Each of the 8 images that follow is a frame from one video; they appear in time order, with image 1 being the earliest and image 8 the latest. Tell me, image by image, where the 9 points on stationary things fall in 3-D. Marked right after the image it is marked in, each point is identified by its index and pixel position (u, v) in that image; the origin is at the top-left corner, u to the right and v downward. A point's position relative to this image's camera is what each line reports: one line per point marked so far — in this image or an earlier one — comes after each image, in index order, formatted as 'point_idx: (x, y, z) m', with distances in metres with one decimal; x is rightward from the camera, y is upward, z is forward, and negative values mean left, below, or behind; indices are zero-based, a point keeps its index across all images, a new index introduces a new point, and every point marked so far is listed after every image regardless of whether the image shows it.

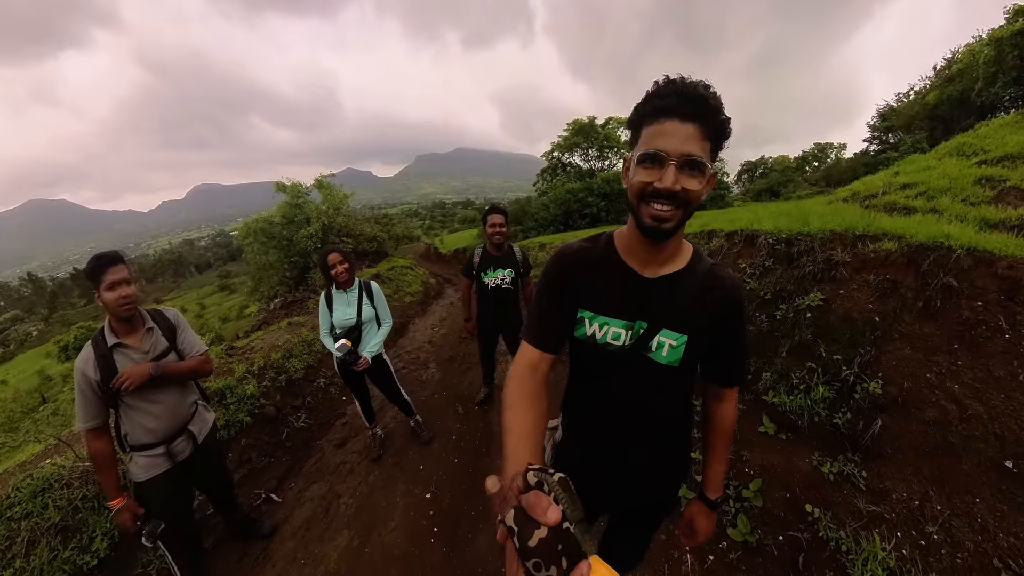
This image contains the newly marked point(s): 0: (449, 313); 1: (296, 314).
0: (-1.1, -0.6, +8.3) m
1: (-3.3, -0.5, +7.1) m
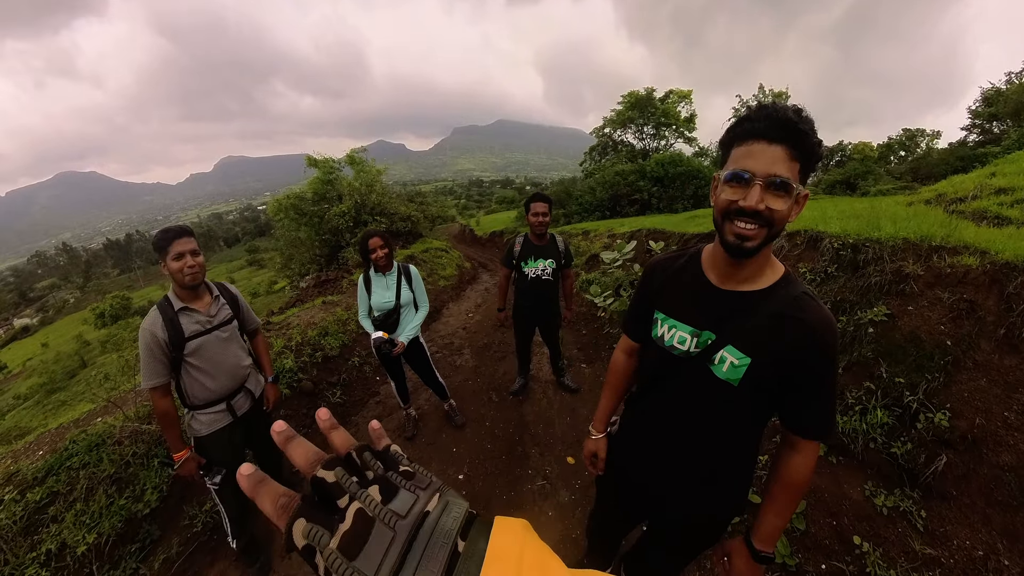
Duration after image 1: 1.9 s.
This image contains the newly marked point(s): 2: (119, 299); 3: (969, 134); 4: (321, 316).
0: (-0.4, -0.3, +8.3) m
1: (-2.7, -0.1, +7.3) m
2: (-15.7, -1.1, +19.5) m
3: (+14.4, +4.7, +15.8) m
4: (-2.3, -0.4, +6.1) m
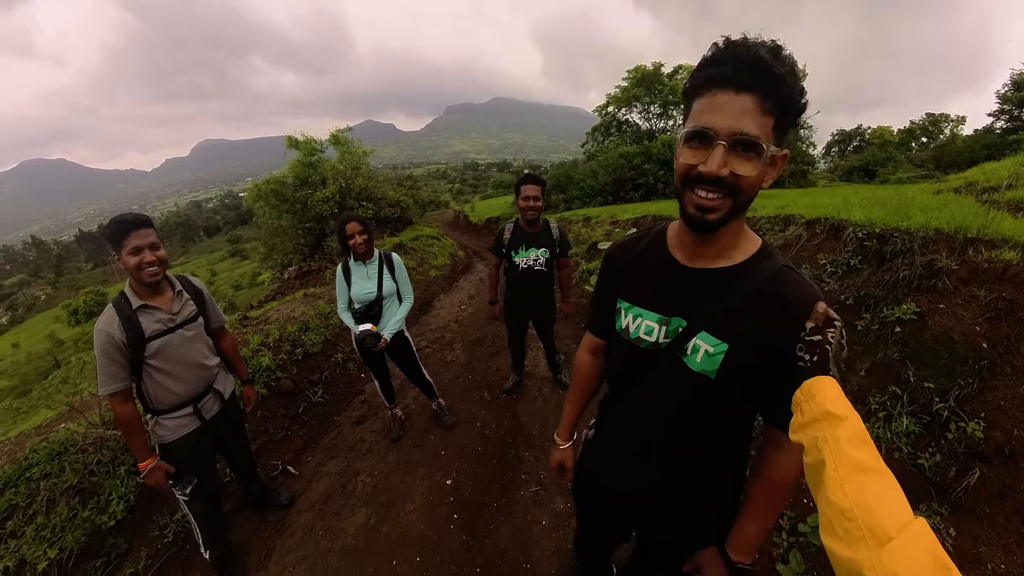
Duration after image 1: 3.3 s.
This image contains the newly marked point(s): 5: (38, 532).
0: (-0.5, -0.1, +8.0) m
1: (-2.7, 0.0, +7.0) m
2: (-15.8, -0.5, +19.2) m
3: (+14.4, +5.1, +15.3) m
4: (-2.4, -0.3, +5.8) m
5: (-3.4, -1.8, +3.7) m
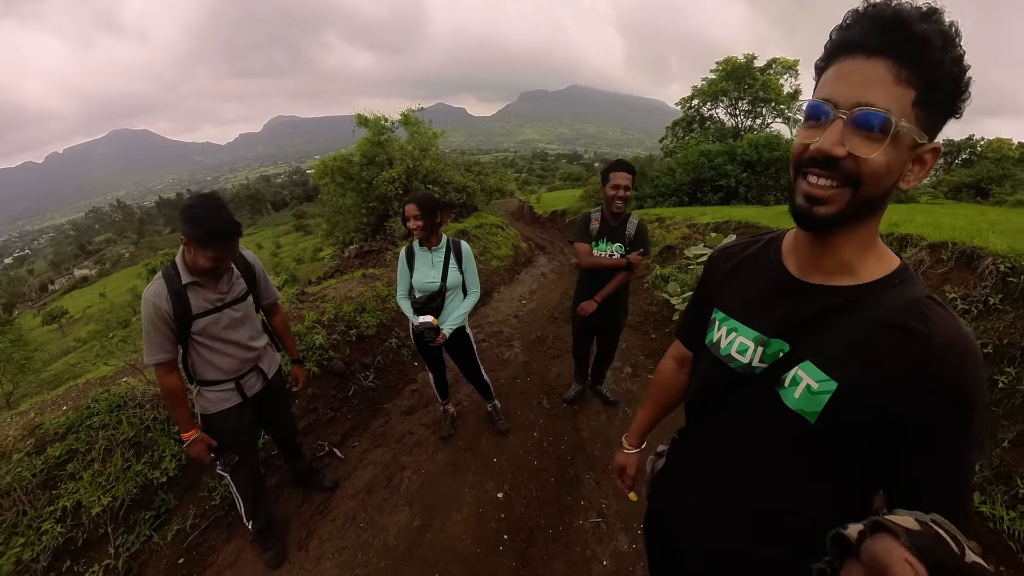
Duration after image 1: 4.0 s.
0: (+0.5, 0.0, +7.7) m
1: (-1.9, +0.3, +6.9) m
2: (-13.6, +1.1, +20.4) m
3: (+16.4, +3.9, +13.4) m
4: (-1.7, 0.0, +5.7) m
5: (-3.1, -1.5, +3.7) m
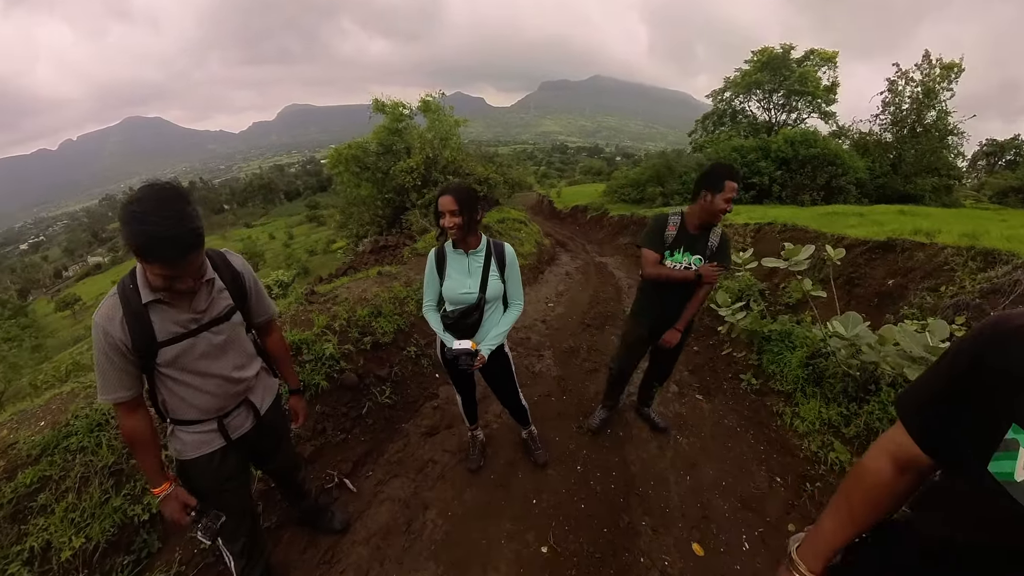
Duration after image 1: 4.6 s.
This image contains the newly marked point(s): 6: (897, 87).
0: (+0.8, 0.0, +7.1) m
1: (-1.5, +0.3, +6.4) m
2: (-13.0, +1.5, +20.0) m
3: (+16.9, +3.6, +12.5) m
4: (-1.4, 0.0, +5.1) m
5: (-2.8, -1.4, +3.2) m
6: (+9.8, +5.1, +12.8) m
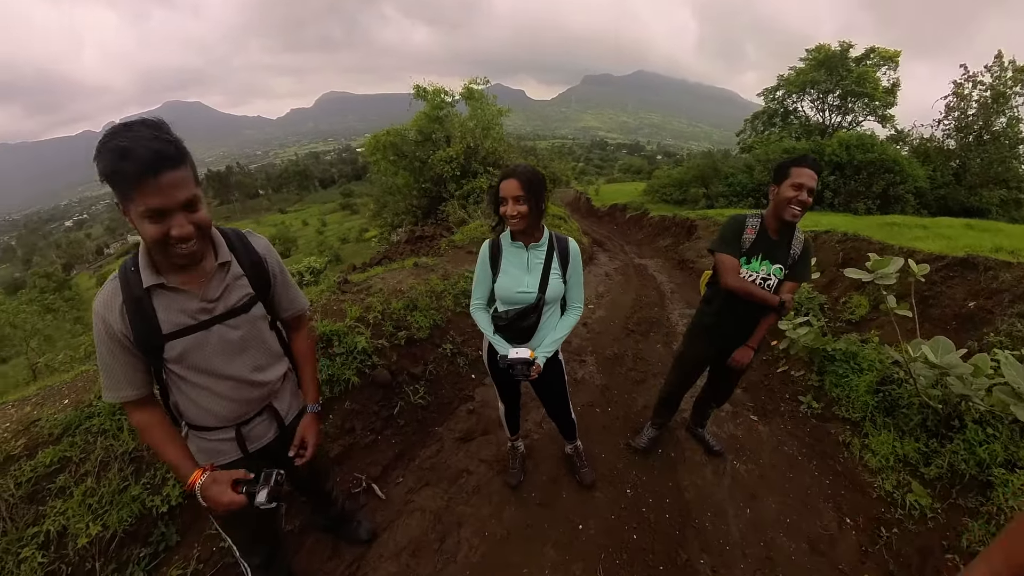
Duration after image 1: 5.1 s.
0: (+1.3, -0.1, +6.7) m
1: (-1.1, +0.4, +6.1) m
2: (-11.8, +2.2, +20.3) m
3: (+17.8, +2.8, +11.4) m
4: (-1.0, 0.0, +4.9) m
5: (-2.6, -1.3, +3.0) m
6: (+10.8, +4.6, +12.0) m
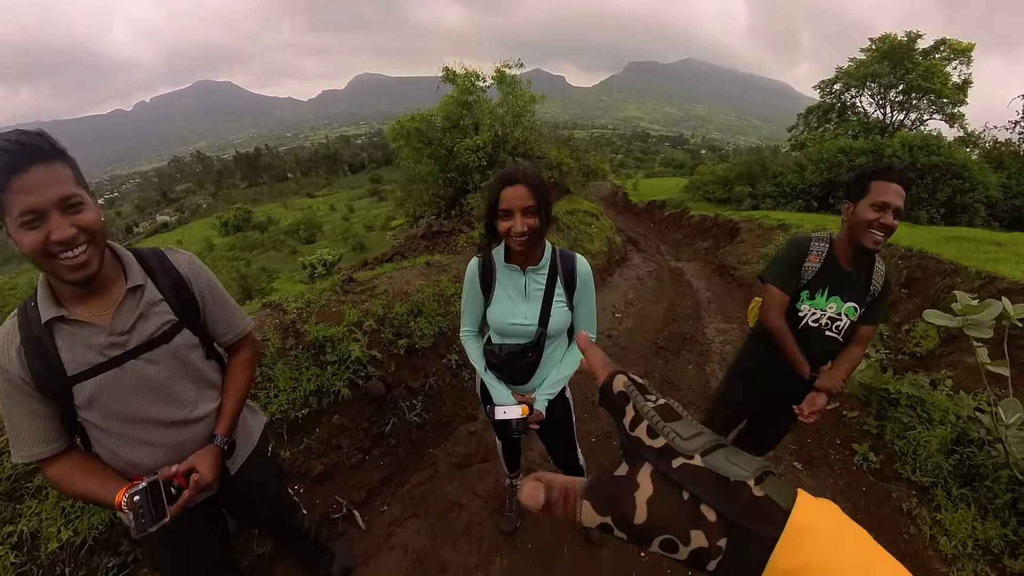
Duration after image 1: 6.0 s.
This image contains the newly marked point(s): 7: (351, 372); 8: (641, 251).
0: (+1.6, -0.1, +6.2) m
1: (-0.8, +0.4, +5.8) m
2: (-10.5, +3.1, +20.5) m
3: (+18.5, +2.0, +9.7) m
4: (-0.8, 0.0, +4.5) m
5: (-2.6, -1.3, +2.8) m
6: (+11.6, +4.2, +10.7) m
7: (-1.1, -0.6, +3.3) m
8: (+2.3, +0.7, +9.1) m
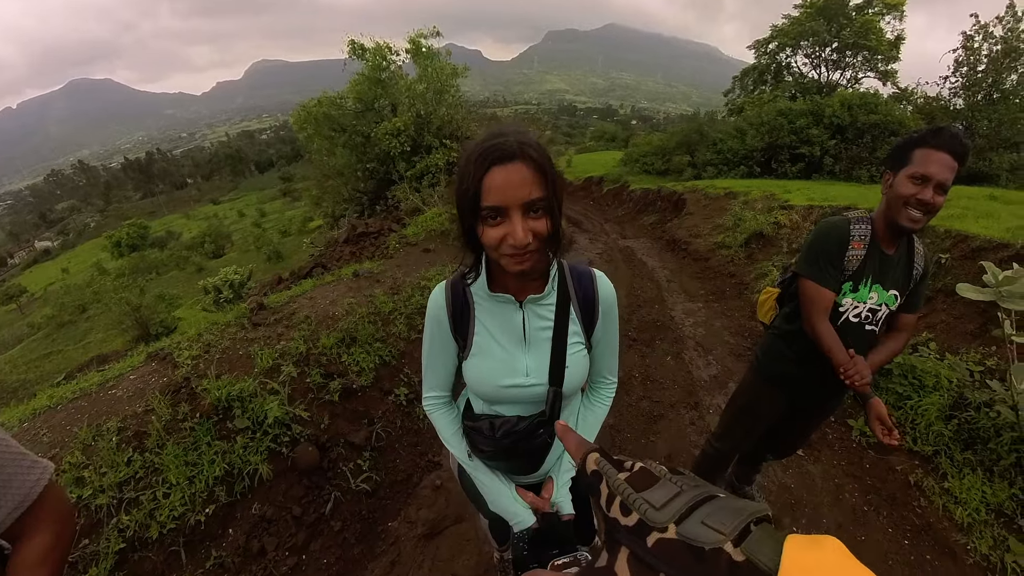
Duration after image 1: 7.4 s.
0: (+1.0, 0.0, +5.7) m
1: (-1.4, +0.3, +4.9) m
2: (-13.1, +2.4, +18.2) m
3: (+17.0, +4.1, +11.2) m
4: (-1.2, -0.1, +3.7) m
5: (-2.6, -1.6, +1.8) m
6: (+9.8, +5.5, +11.3) m
7: (-1.2, -0.8, +2.5) m
8: (+1.3, +1.0, +8.6) m
